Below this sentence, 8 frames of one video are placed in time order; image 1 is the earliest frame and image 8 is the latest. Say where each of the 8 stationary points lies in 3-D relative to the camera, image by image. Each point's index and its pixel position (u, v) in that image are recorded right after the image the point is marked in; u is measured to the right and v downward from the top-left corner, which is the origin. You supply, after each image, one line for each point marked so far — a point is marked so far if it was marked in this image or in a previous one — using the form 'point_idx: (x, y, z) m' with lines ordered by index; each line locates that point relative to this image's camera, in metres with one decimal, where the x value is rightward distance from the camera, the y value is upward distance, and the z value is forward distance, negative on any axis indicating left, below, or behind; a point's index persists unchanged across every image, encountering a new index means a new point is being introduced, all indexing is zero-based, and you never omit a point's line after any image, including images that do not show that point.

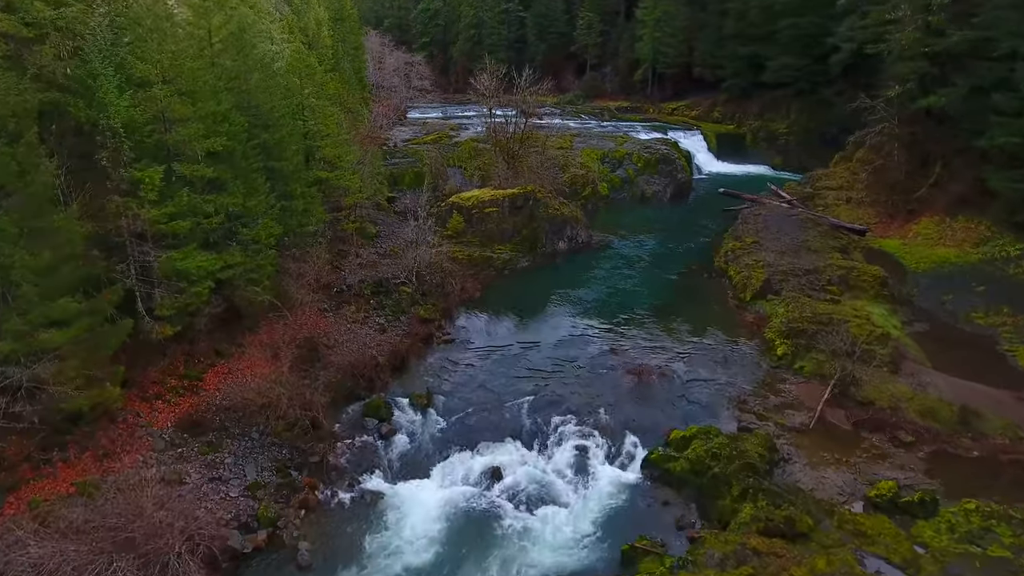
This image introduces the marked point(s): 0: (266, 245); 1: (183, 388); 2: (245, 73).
0: (-6.5, +1.1, +18.4) m
1: (-7.6, -2.3, +16.1) m
2: (-7.3, +5.9, +19.0) m
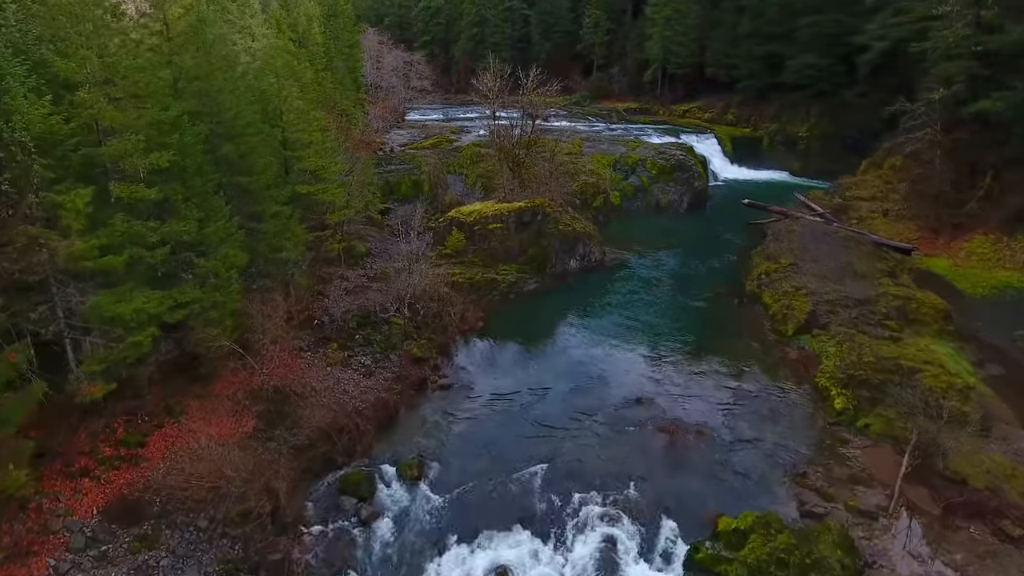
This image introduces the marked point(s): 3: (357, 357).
0: (-6.3, +0.2, +15.4) m
1: (-7.4, -3.2, +13.1) m
2: (-7.1, +4.9, +16.1) m
3: (-4.0, -1.8, +18.1) m
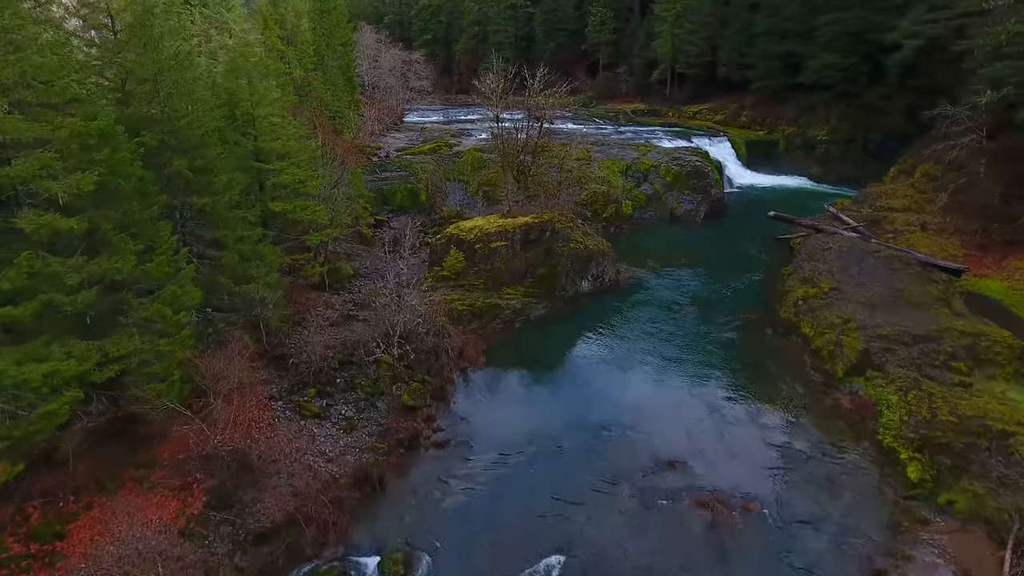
0: (-6.2, -0.7, +12.8) m
1: (-7.3, -4.0, +10.5) m
2: (-6.9, +4.1, +13.4) m
3: (-3.9, -2.6, +15.4) m
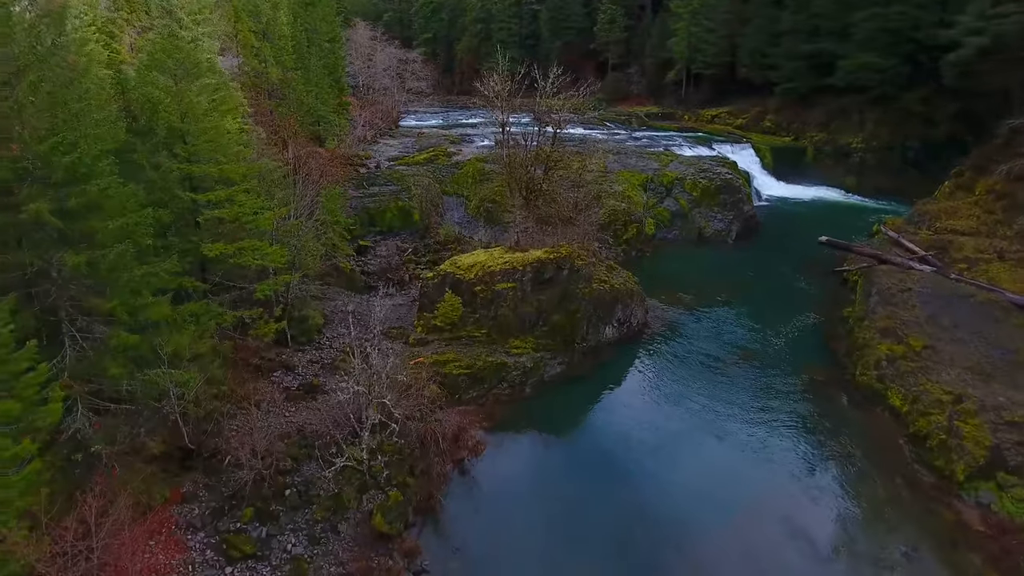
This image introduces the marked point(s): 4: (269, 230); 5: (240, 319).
0: (-6.0, -2.0, +8.5) m
1: (-7.1, -5.4, +6.2) m
2: (-6.7, +2.8, +9.1) m
3: (-3.7, -4.0, +11.1) m
4: (-5.5, +1.3, +15.7) m
5: (-6.1, -0.6, +15.7) m
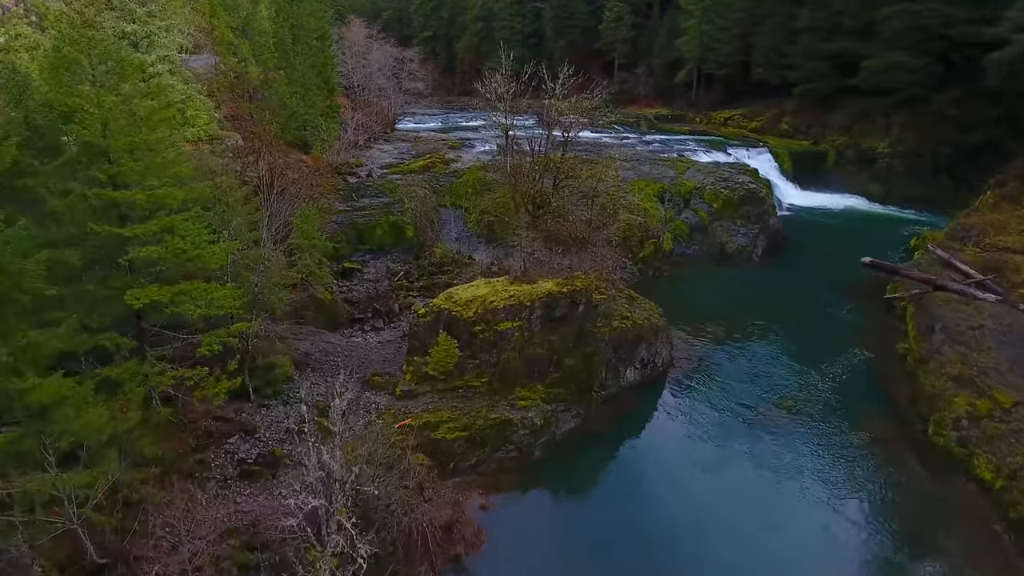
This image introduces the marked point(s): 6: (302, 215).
0: (-5.8, -2.9, +5.6) m
1: (-7.0, -6.3, +3.4) m
2: (-6.5, +1.9, +6.3) m
3: (-3.6, -4.9, +8.3) m
4: (-5.4, +0.4, +12.9) m
5: (-6.0, -1.5, +12.9) m
6: (-5.2, +1.9, +17.5) m
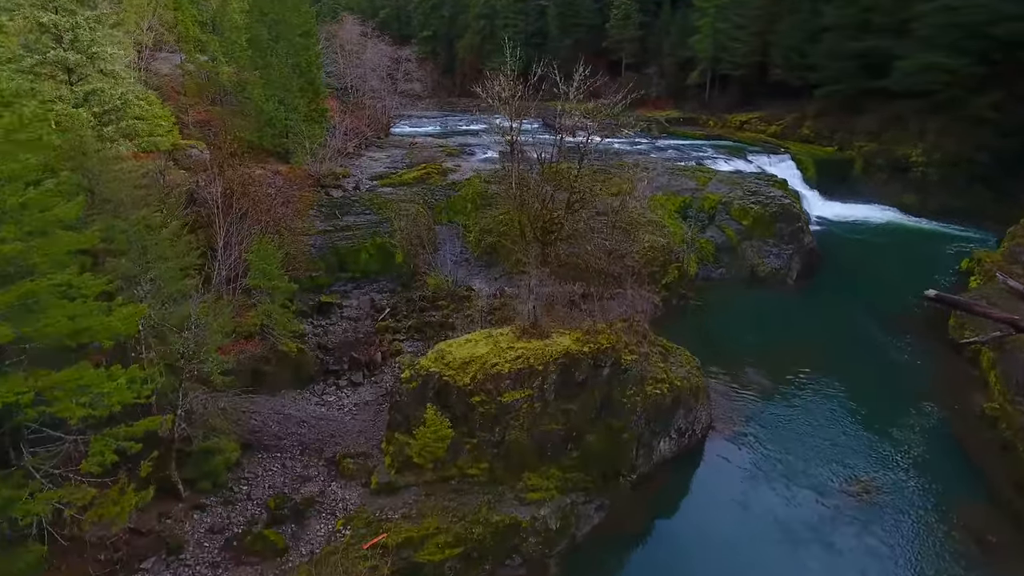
0: (-5.7, -3.9, +2.4) m
1: (-6.9, -7.3, +0.1) m
2: (-6.4, +0.9, +3.0) m
3: (-3.5, -5.9, +5.0) m
4: (-5.2, -0.6, +9.6) m
5: (-5.9, -2.5, +9.6) m
6: (-5.1, +0.9, +14.3) m
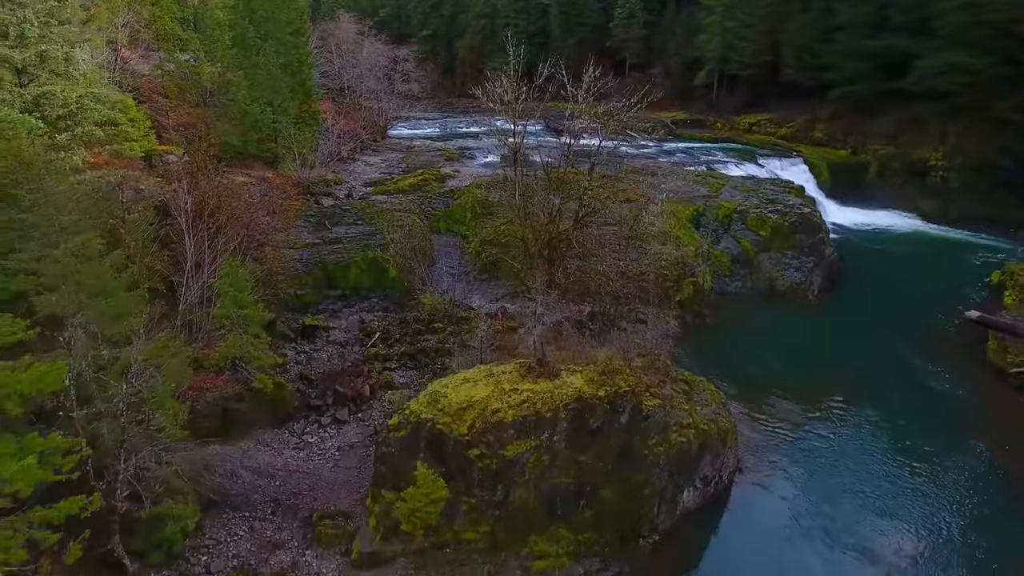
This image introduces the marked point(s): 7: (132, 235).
0: (-5.7, -4.4, +0.7) m
1: (-6.9, -7.8, -1.5) m
2: (-6.4, +0.4, +1.4) m
3: (-3.4, -6.4, +3.4) m
4: (-5.2, -1.1, +8.0) m
5: (-5.8, -3.1, +8.0) m
6: (-5.0, +0.3, +12.6) m
7: (-6.6, +1.6, +13.1) m
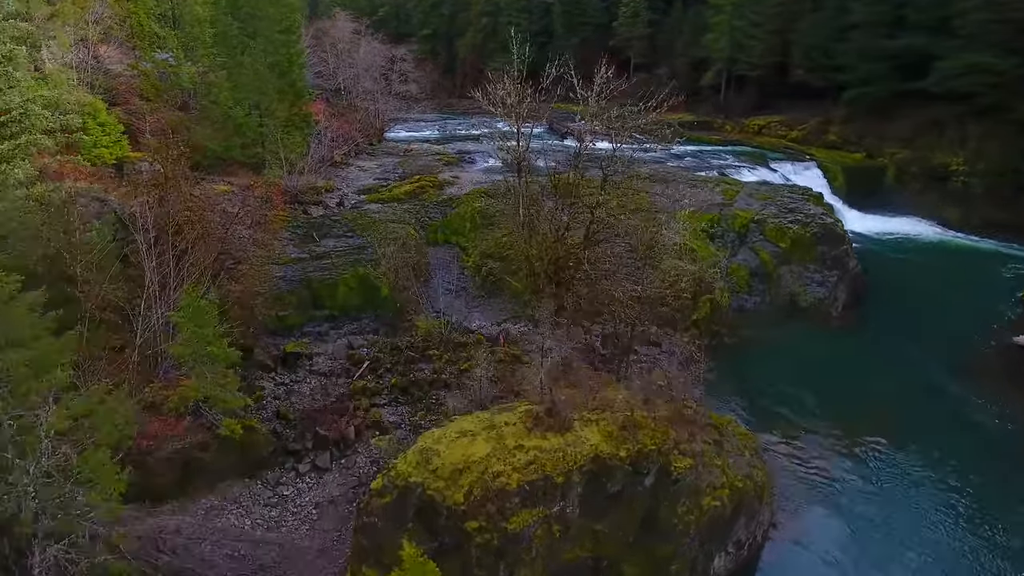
0: (-5.6, -4.9, -0.9) m
1: (-6.8, -8.3, -3.2) m
2: (-6.3, -0.2, -0.3) m
3: (-3.4, -6.9, +1.7) m
4: (-5.1, -1.6, +6.3) m
5: (-5.8, -3.6, +6.3) m
6: (-4.9, -0.2, +11.0) m
7: (-6.5, +1.1, +11.4) m
